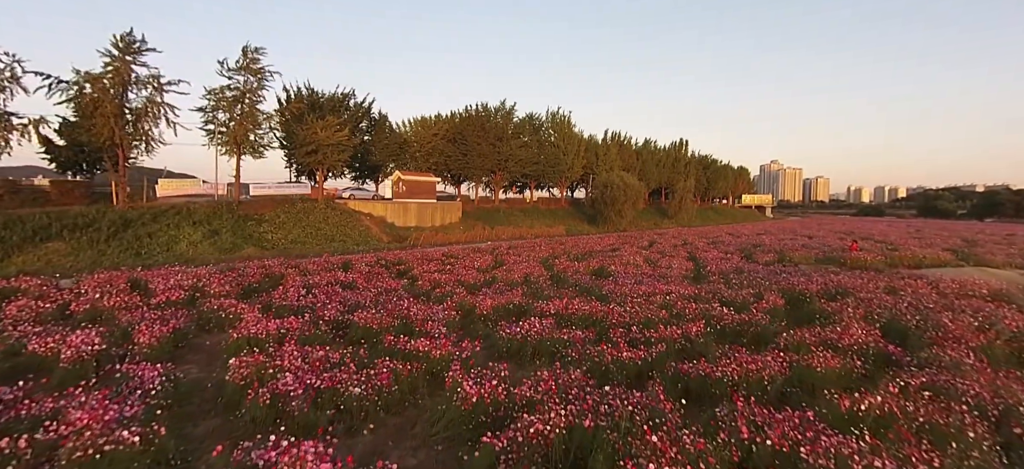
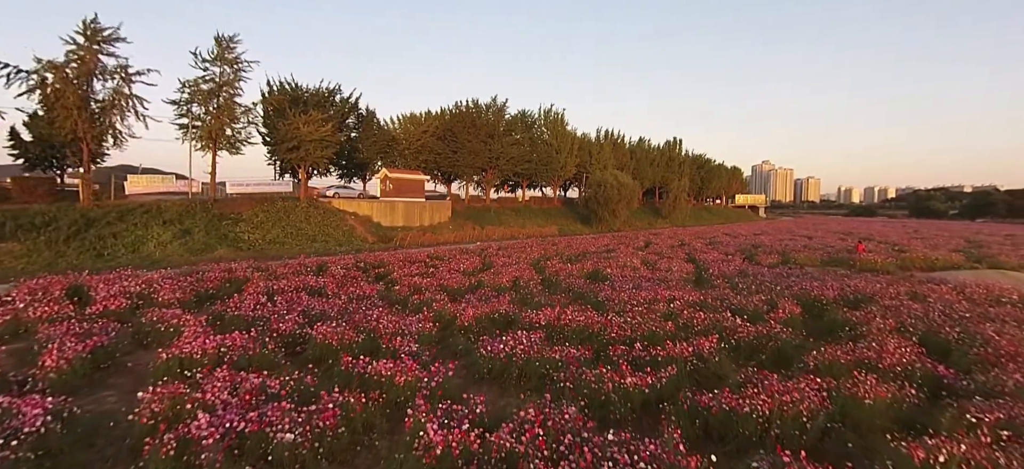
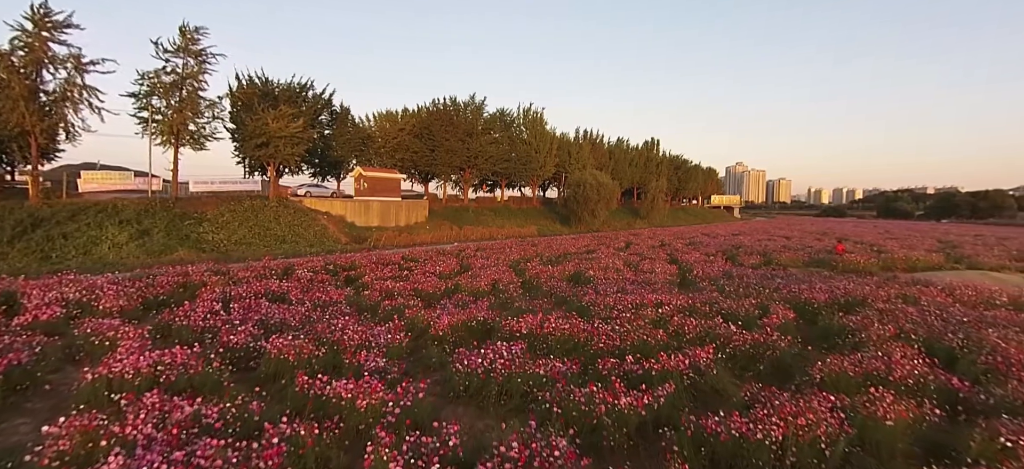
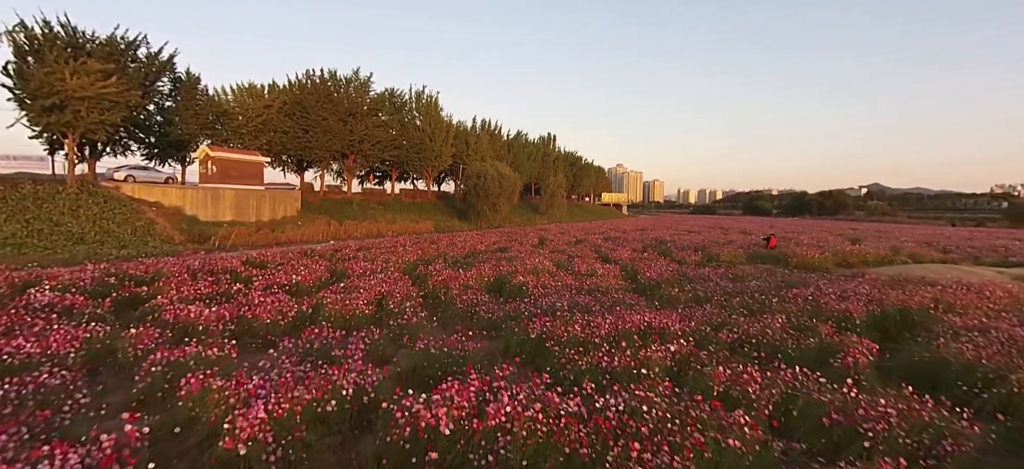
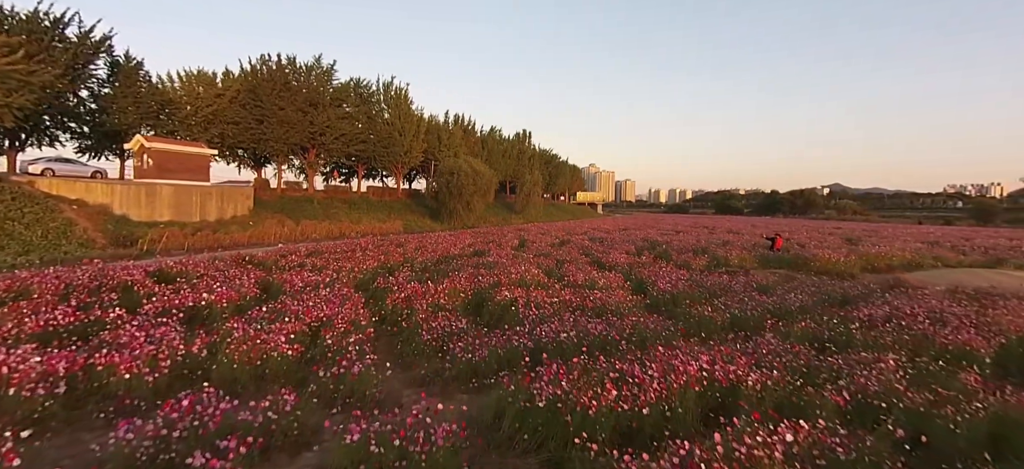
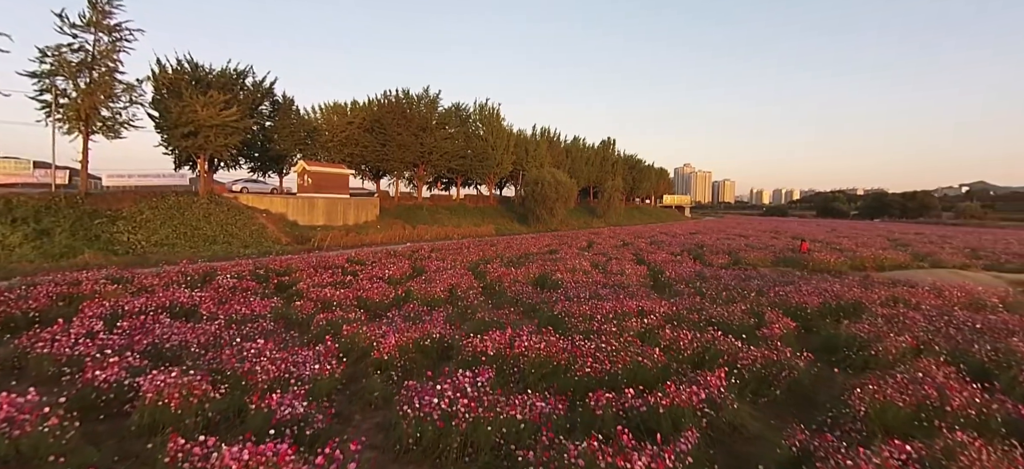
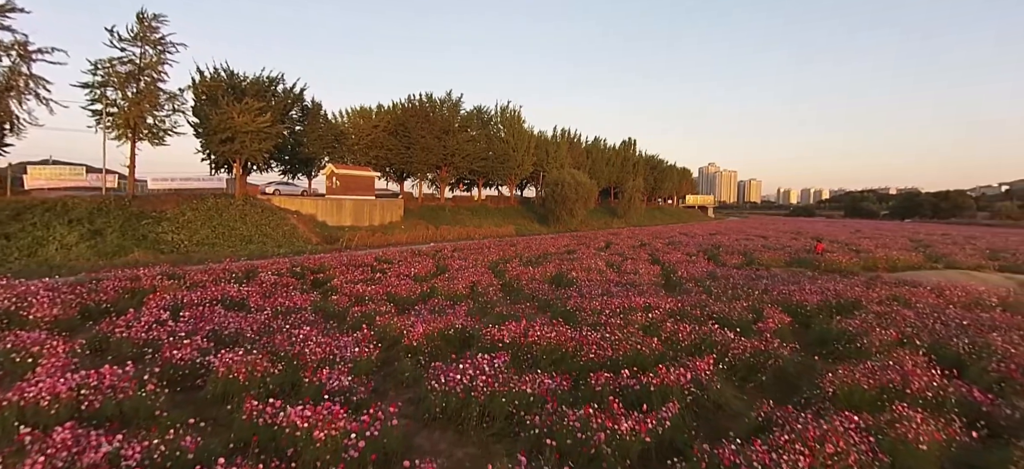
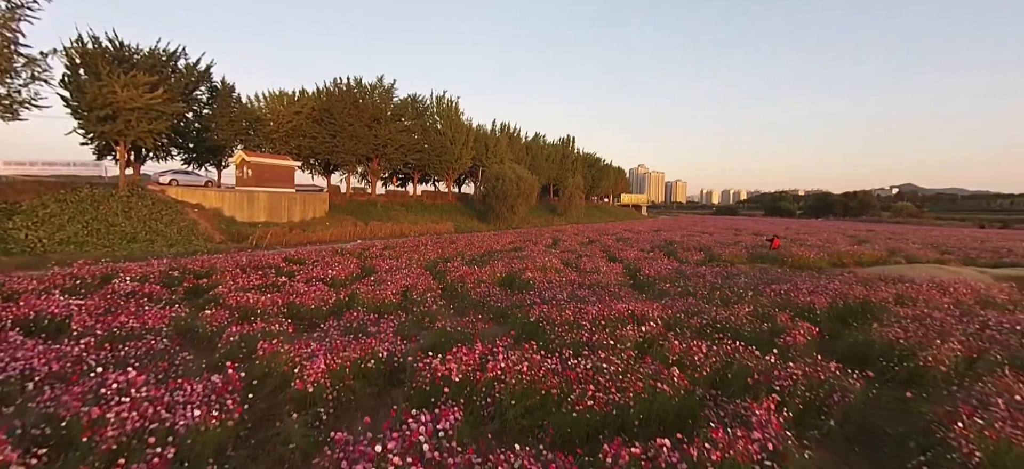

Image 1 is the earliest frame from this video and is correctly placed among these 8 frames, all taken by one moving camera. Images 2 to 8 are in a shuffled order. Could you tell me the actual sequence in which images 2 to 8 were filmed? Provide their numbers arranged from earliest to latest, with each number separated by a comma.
2, 3, 7, 6, 8, 4, 5
